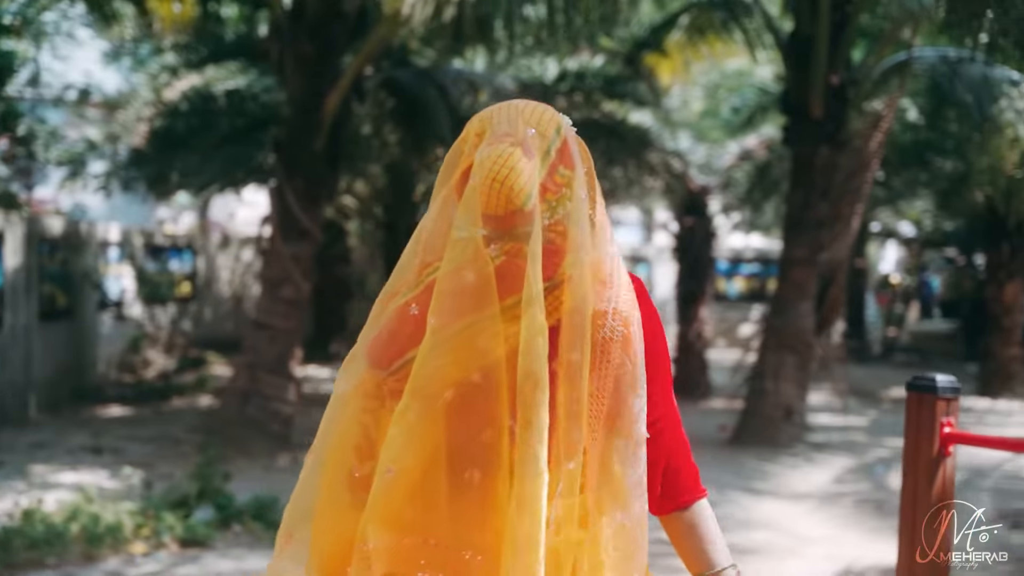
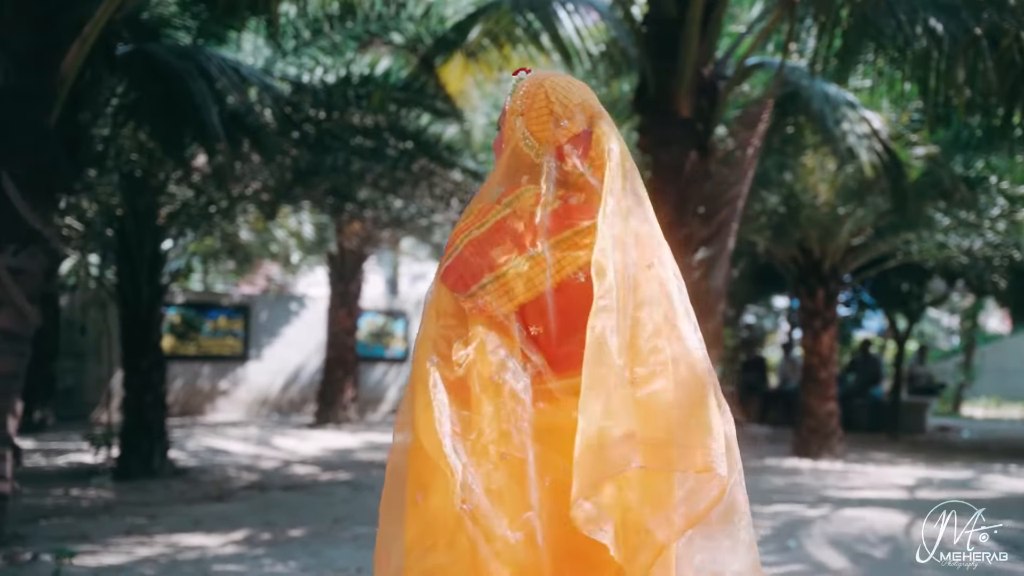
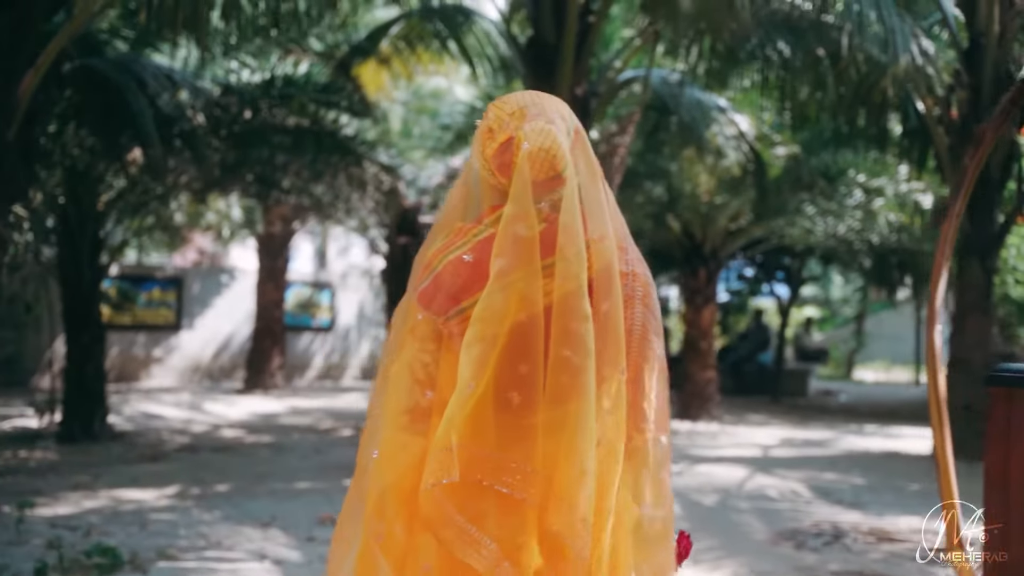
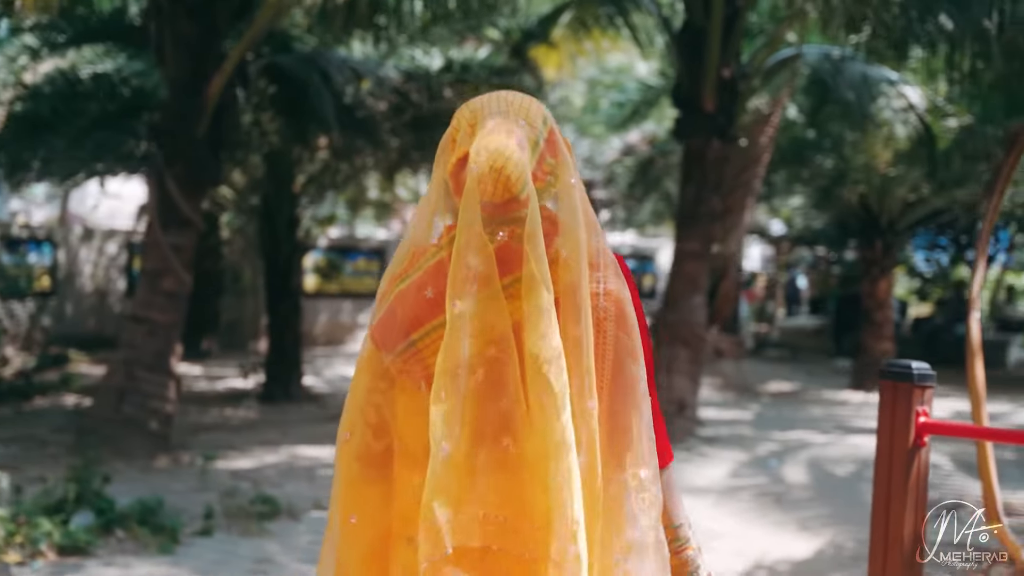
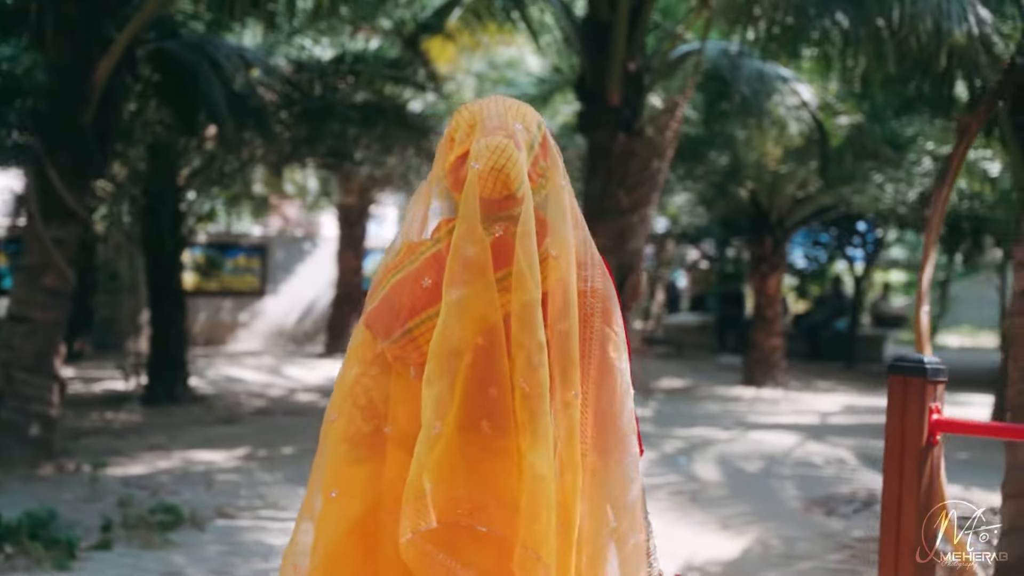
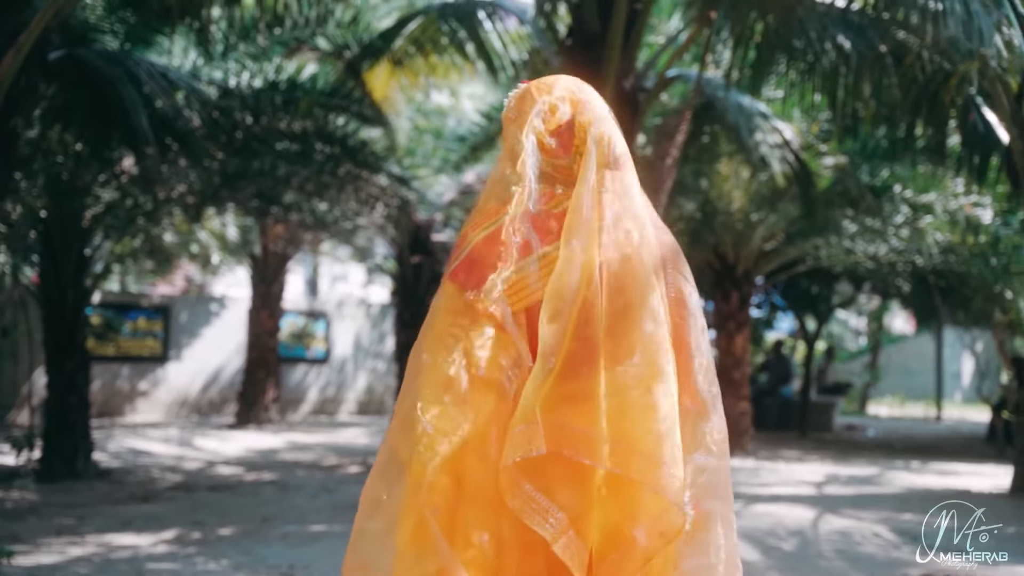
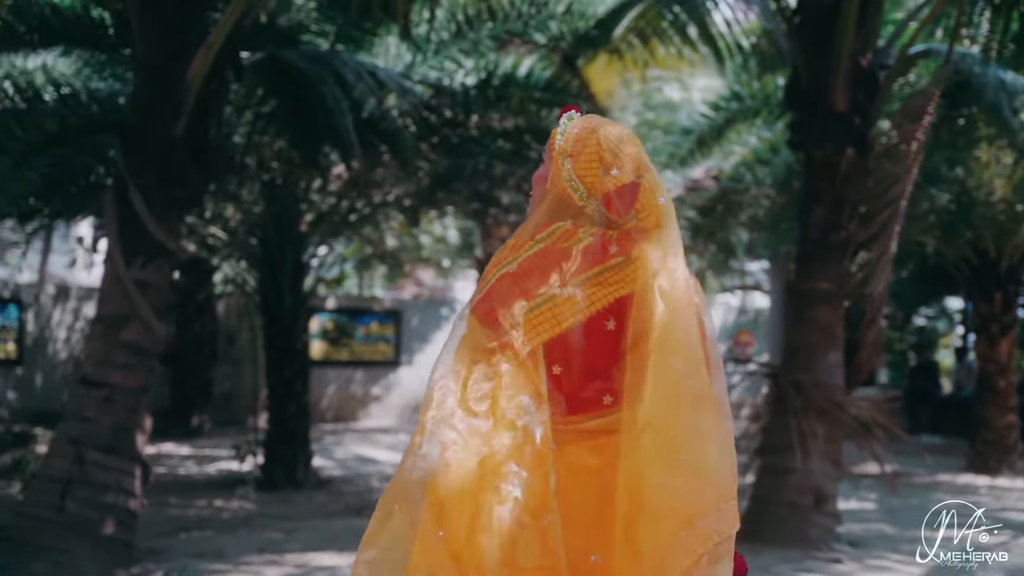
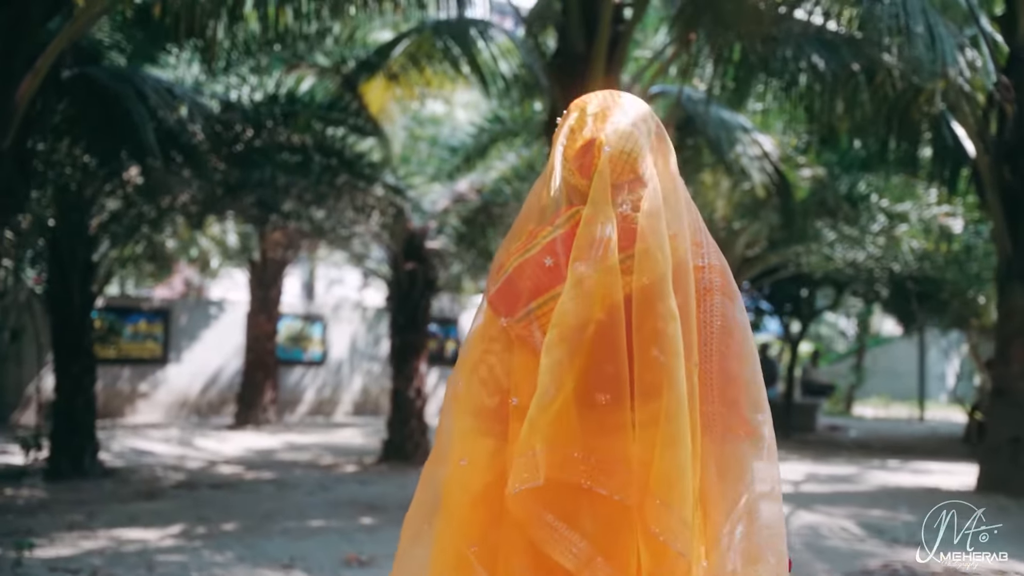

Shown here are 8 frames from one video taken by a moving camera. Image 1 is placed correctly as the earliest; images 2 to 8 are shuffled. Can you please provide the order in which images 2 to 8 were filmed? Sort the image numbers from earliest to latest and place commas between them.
4, 5, 3, 8, 6, 2, 7
